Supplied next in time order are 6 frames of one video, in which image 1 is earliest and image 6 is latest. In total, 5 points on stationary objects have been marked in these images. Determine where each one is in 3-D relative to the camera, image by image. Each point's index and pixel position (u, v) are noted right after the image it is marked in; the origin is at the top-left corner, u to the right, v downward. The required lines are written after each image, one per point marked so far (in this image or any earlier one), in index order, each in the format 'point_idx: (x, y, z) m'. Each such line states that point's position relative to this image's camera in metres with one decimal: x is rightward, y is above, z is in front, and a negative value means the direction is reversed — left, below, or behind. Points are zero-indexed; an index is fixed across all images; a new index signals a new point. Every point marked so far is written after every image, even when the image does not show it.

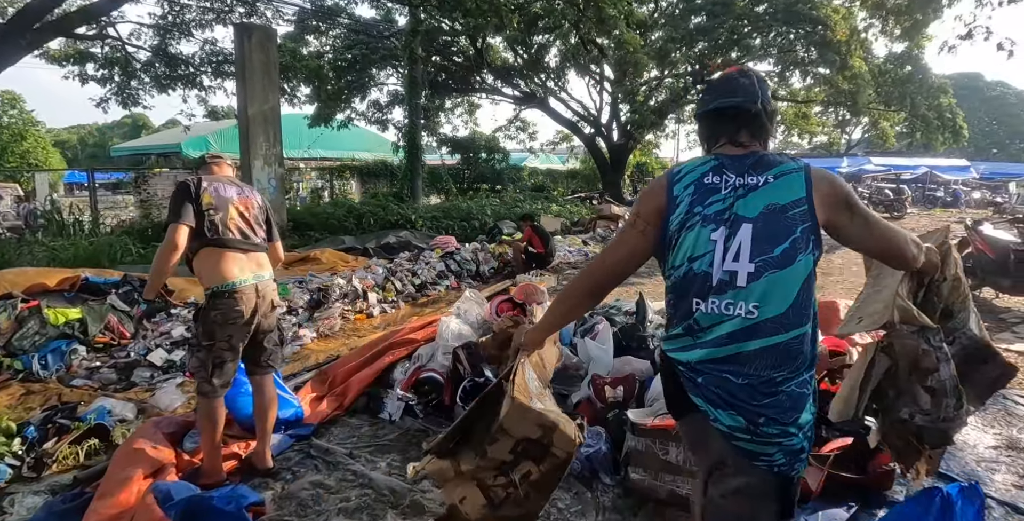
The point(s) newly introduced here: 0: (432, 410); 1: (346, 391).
0: (-0.5, -1.0, +3.8) m
1: (-1.1, -0.9, +4.0) m
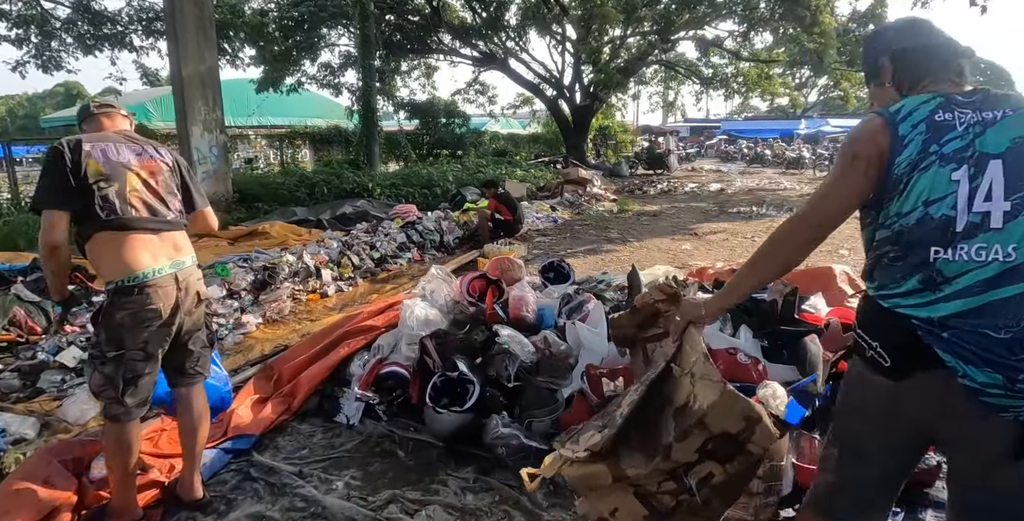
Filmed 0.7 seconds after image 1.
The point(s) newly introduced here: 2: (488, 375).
0: (-0.6, -0.8, +3.2) m
1: (-1.3, -0.7, +3.4) m
2: (-0.1, -0.6, +3.0) m
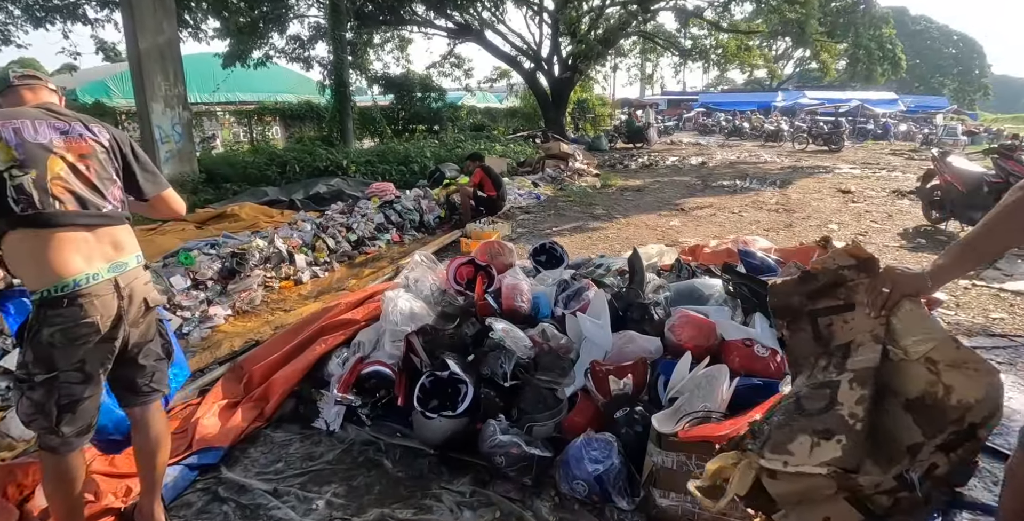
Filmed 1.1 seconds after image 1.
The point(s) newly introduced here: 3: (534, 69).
0: (-0.7, -0.8, +3.0) m
1: (-1.3, -0.7, +3.1) m
2: (-0.1, -0.5, +2.7) m
3: (+0.7, +6.2, +19.0) m
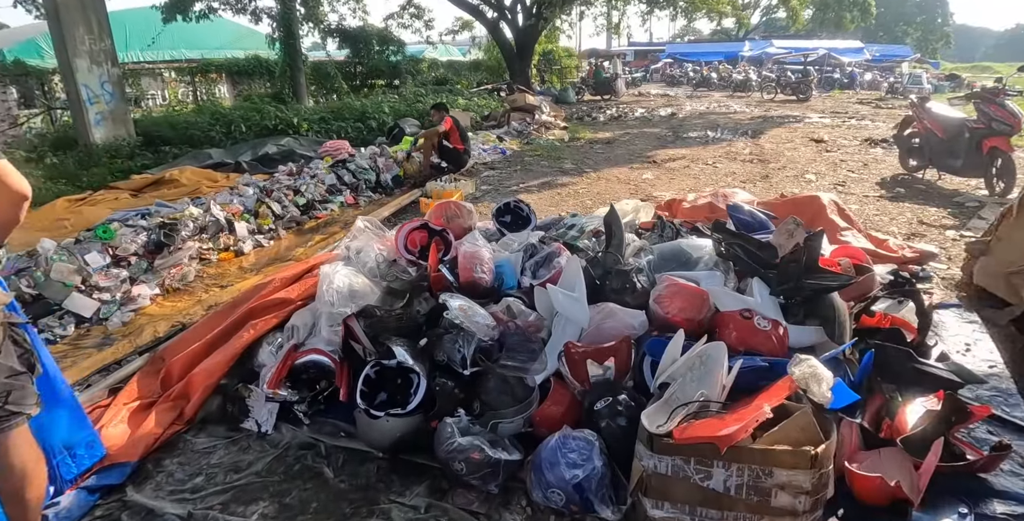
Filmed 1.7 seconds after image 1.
0: (-0.8, -0.6, +2.5) m
1: (-1.4, -0.6, +2.6) m
2: (-0.3, -0.4, +2.3) m
3: (-0.5, +7.5, +18.1) m
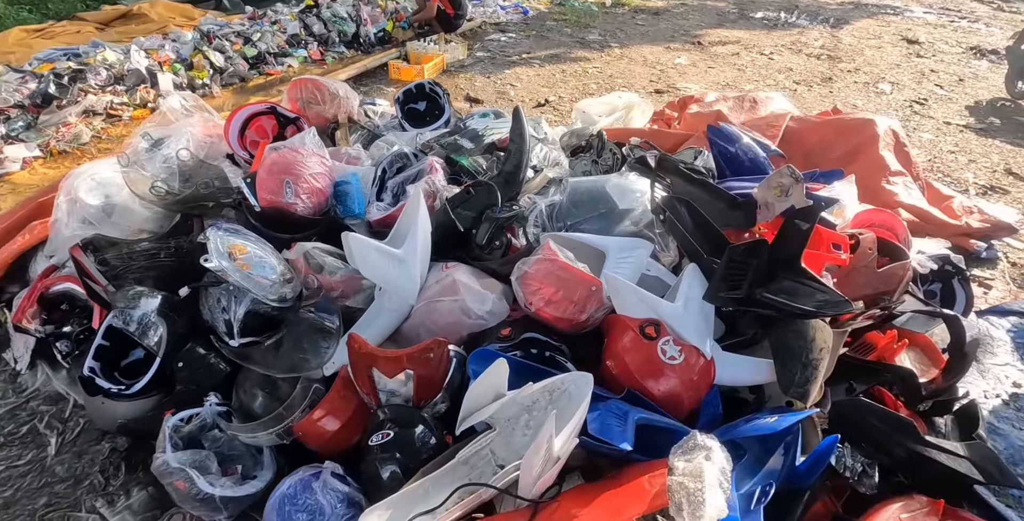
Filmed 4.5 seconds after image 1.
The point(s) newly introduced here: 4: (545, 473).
0: (-1.4, -0.3, +1.9) m
1: (-2.0, -0.1, +2.0) m
2: (-0.9, -0.2, +1.6) m
3: (+1.6, +10.8, +15.2) m
4: (+0.1, -0.4, +1.2) m
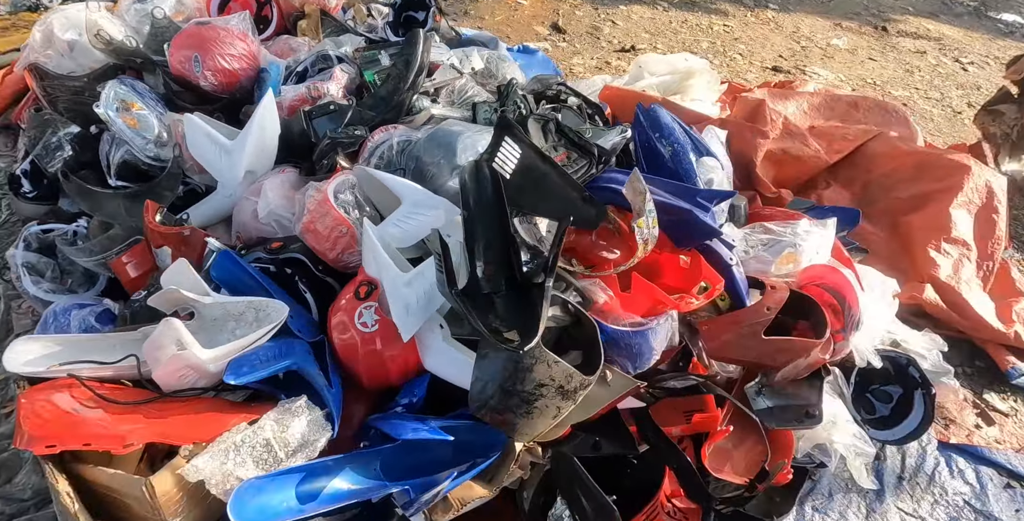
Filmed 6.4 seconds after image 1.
0: (-1.7, +0.4, +2.3) m
1: (-2.2, +0.8, +2.6) m
2: (-1.3, +0.3, +1.9) m
3: (+8.3, +10.7, +12.3) m
4: (-0.7, -0.2, +1.2) m
